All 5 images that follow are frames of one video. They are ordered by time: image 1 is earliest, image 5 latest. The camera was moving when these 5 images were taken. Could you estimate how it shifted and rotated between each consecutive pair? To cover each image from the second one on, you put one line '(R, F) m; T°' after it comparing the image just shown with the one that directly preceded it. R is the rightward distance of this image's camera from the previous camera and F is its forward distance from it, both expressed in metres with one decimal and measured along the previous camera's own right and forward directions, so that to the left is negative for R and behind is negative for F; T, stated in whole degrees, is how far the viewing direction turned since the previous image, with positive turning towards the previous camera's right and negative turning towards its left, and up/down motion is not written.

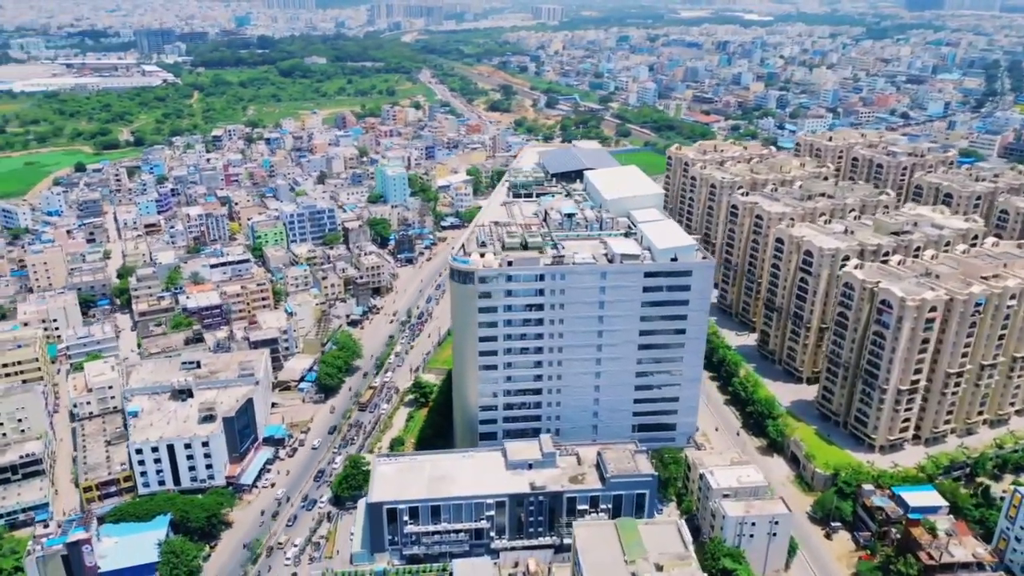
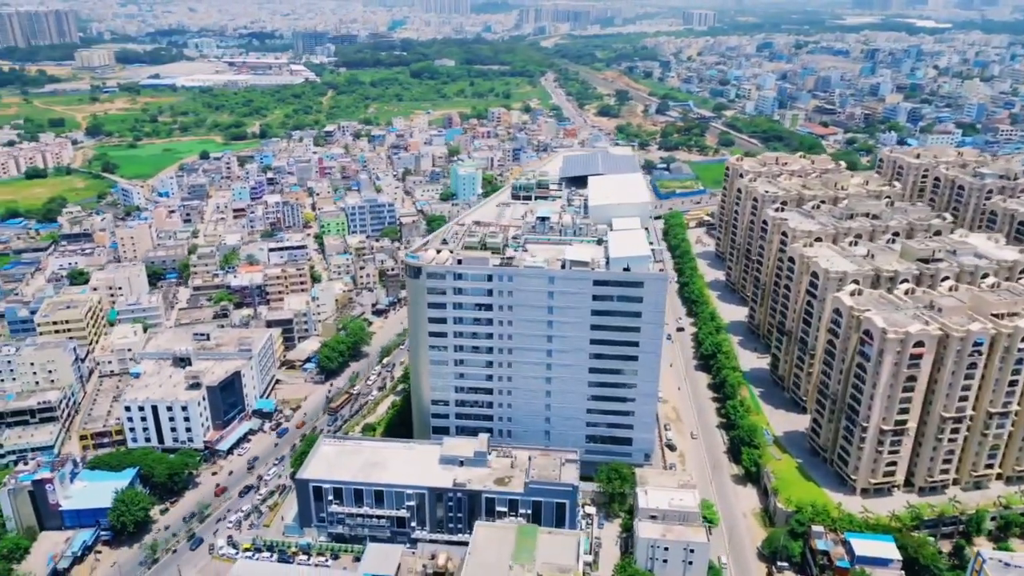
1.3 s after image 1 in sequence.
(+16.3, +1.0) m; -11°
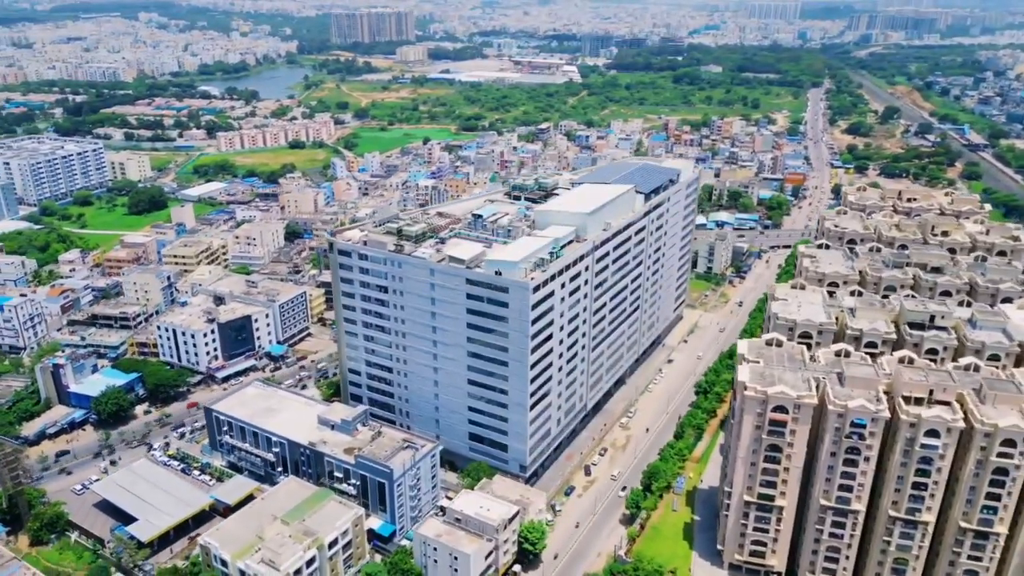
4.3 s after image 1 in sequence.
(+34.9, +5.8) m; -23°
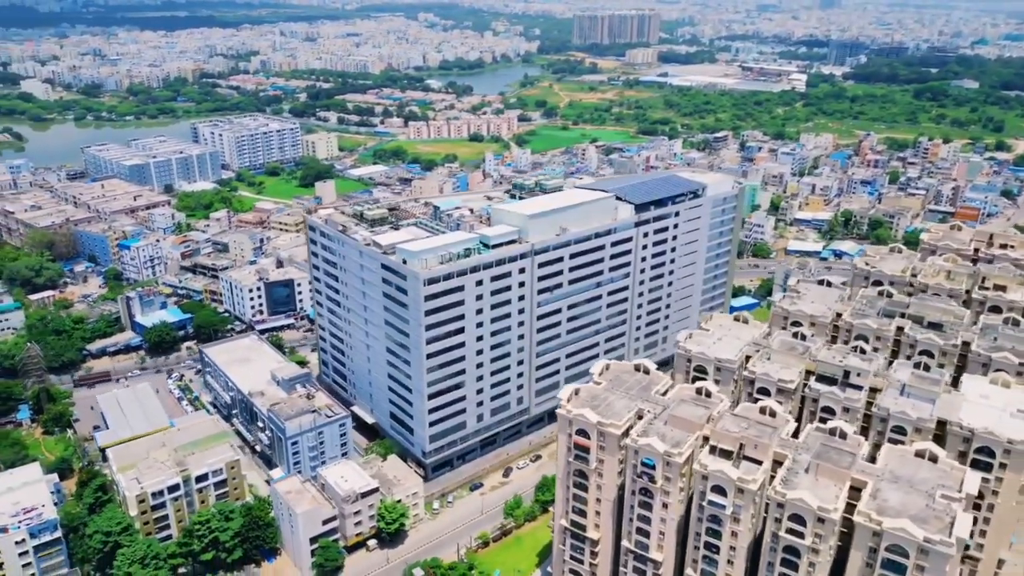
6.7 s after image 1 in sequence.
(+28.3, +3.8) m; -18°
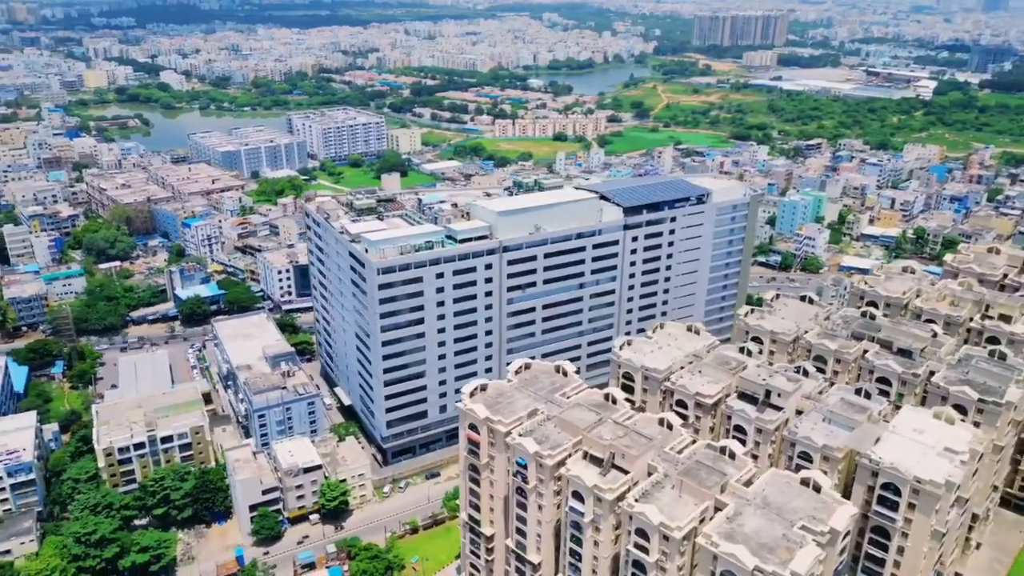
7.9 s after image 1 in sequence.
(+14.2, +0.7) m; -9°
